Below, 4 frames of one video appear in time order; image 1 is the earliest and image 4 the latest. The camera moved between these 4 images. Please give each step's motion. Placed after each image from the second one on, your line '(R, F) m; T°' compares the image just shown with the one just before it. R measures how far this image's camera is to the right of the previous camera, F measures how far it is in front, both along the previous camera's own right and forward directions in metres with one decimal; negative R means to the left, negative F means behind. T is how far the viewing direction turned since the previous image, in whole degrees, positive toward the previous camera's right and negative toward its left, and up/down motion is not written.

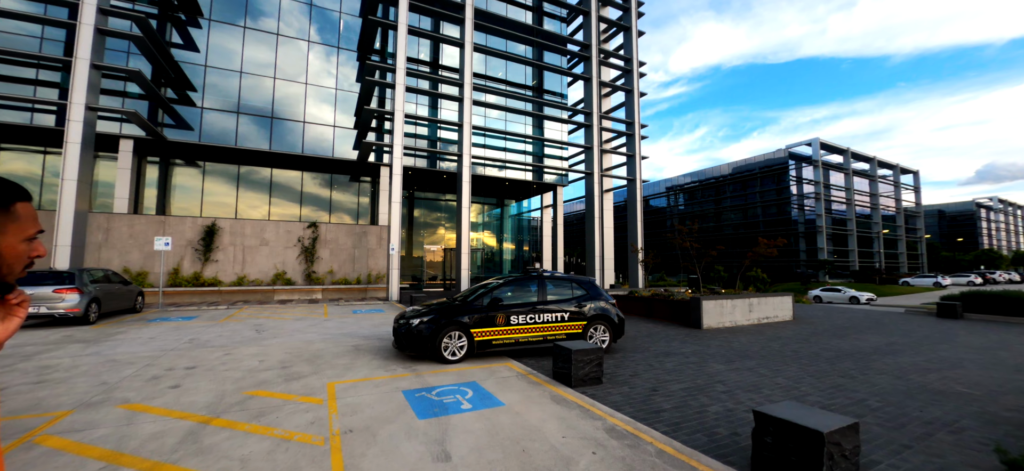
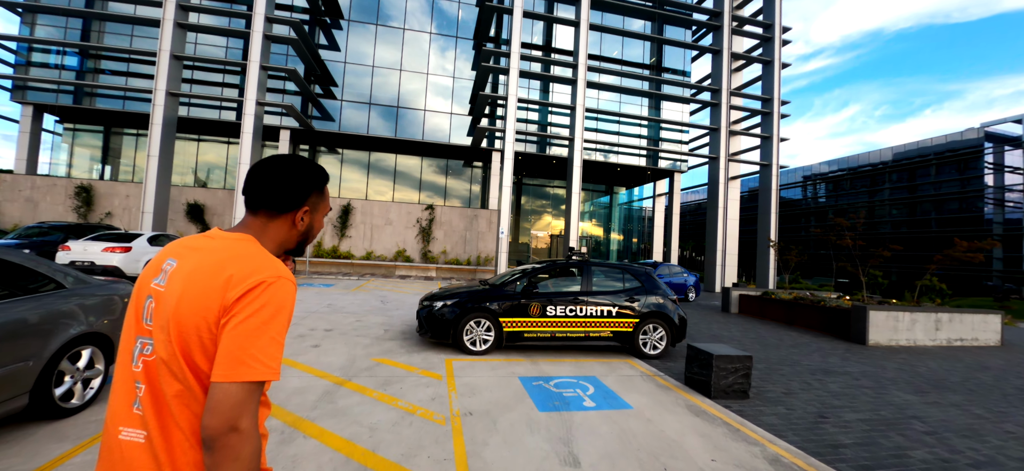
(-0.7, +0.5) m; -14°
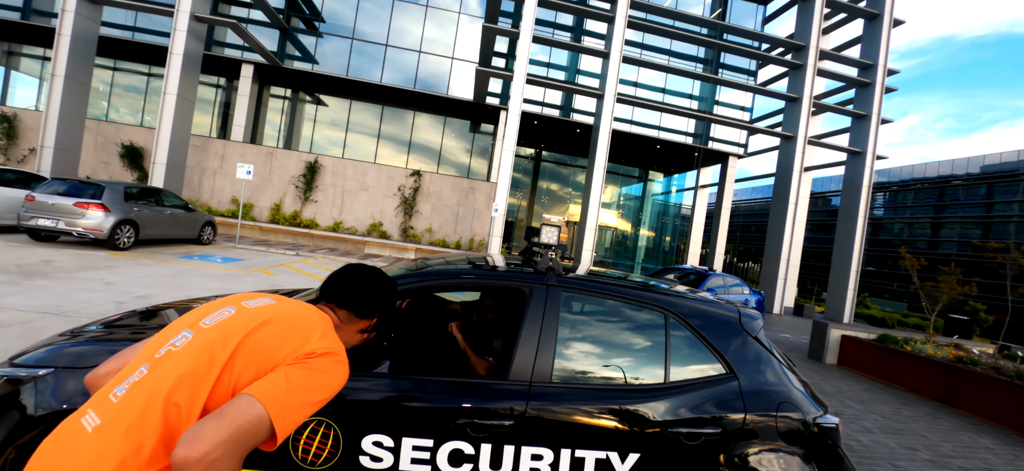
(+1.5, +5.5) m; -6°
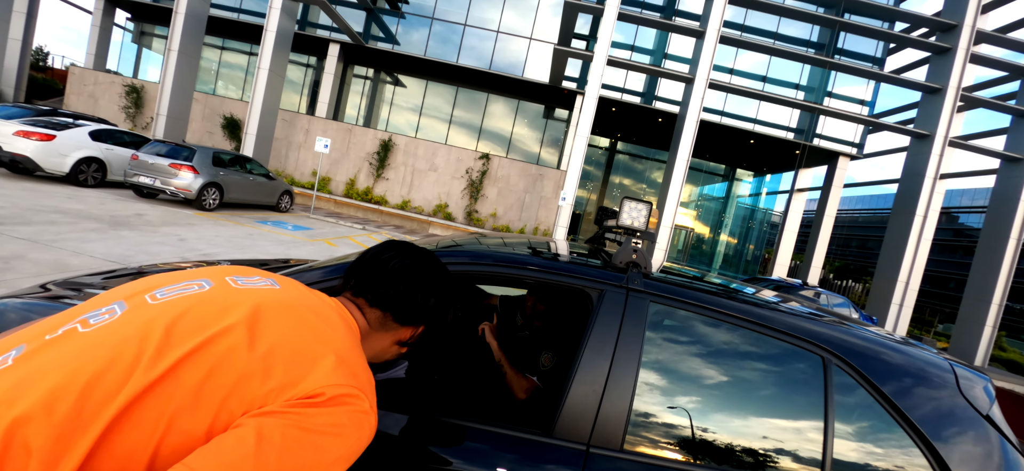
(0.0, +1.0) m; -10°
